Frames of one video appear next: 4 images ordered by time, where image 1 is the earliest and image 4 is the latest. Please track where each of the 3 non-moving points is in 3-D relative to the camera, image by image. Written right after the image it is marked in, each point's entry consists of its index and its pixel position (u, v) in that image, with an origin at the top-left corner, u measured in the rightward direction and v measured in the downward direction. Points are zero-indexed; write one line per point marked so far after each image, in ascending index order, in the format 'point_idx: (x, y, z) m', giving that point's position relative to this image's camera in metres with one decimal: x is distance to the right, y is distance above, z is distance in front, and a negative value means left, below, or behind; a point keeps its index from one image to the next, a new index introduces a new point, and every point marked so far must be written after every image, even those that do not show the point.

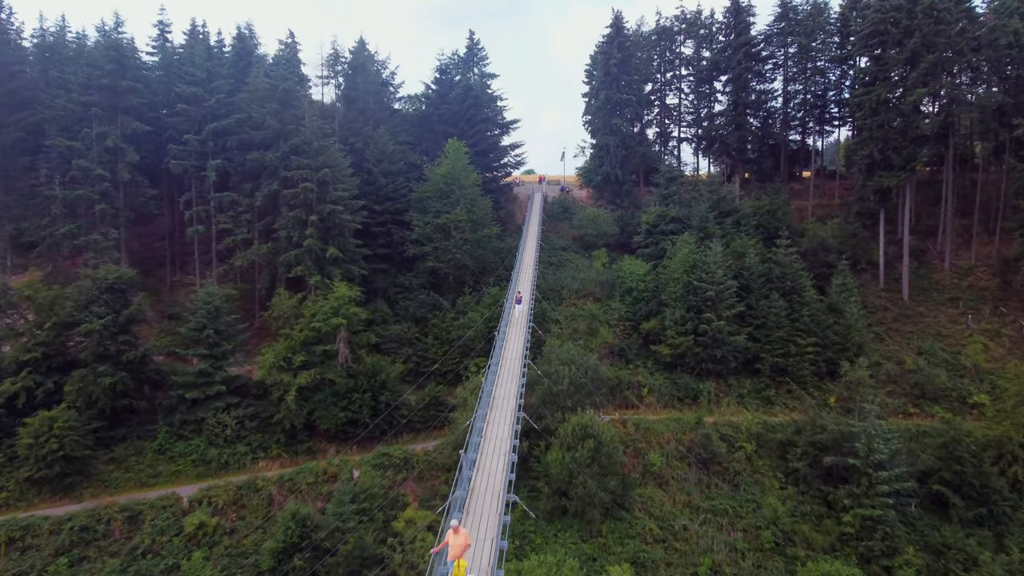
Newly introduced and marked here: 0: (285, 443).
0: (-7.8, -5.4, +19.0) m
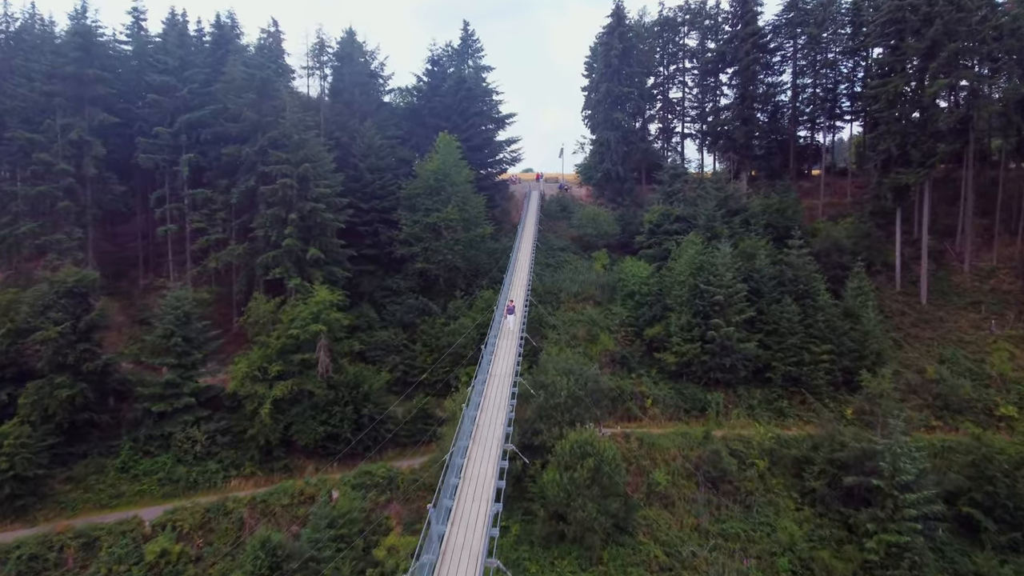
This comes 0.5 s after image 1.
0: (-8.0, -5.5, +17.5) m
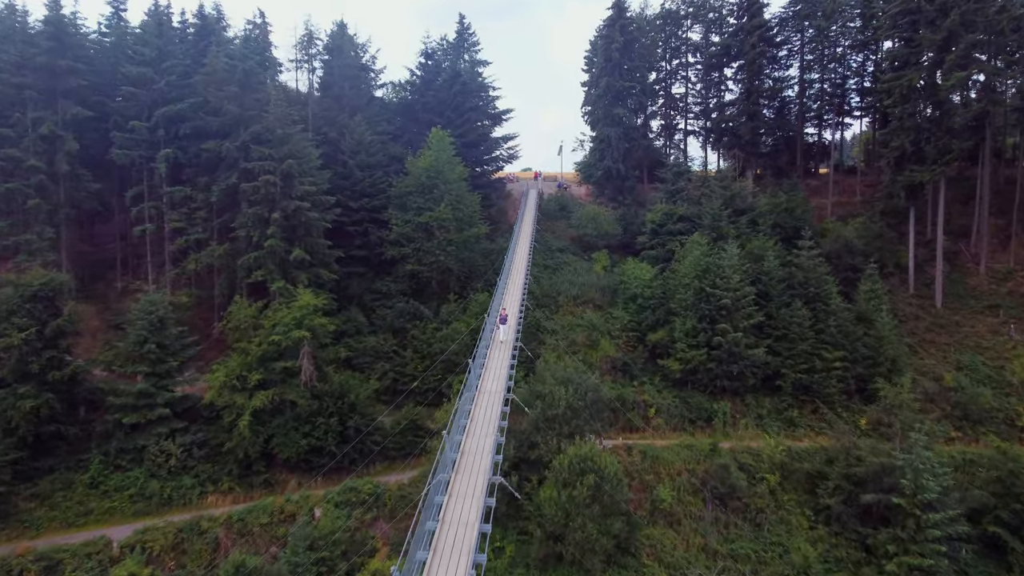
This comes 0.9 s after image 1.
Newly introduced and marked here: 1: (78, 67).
0: (-8.2, -5.6, +16.5) m
1: (-14.9, +7.6, +18.9) m
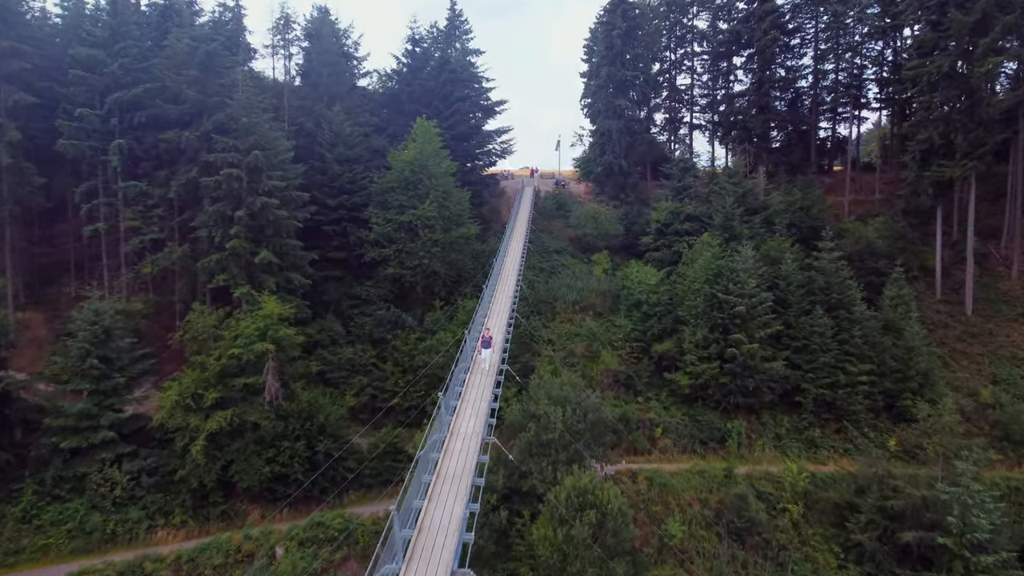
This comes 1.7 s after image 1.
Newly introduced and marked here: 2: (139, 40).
0: (-8.5, -5.8, +14.6) m
1: (-15.2, +7.4, +17.0) m
2: (-12.5, +8.3, +18.5) m
